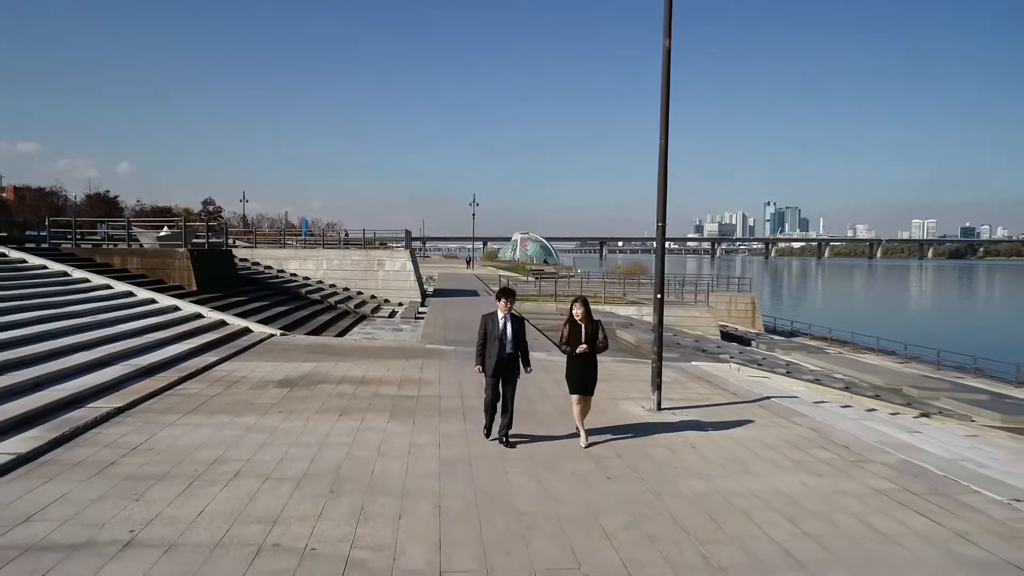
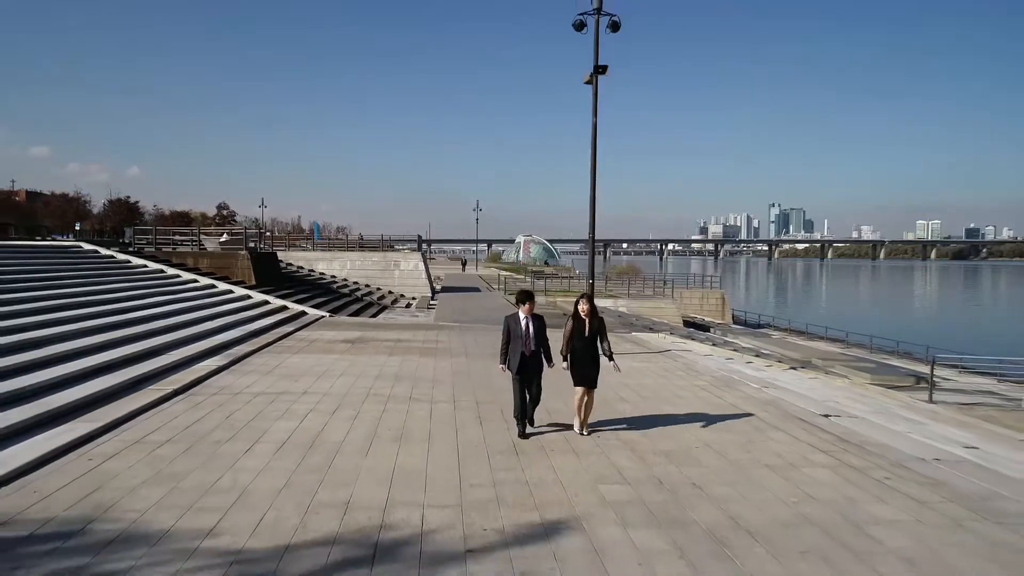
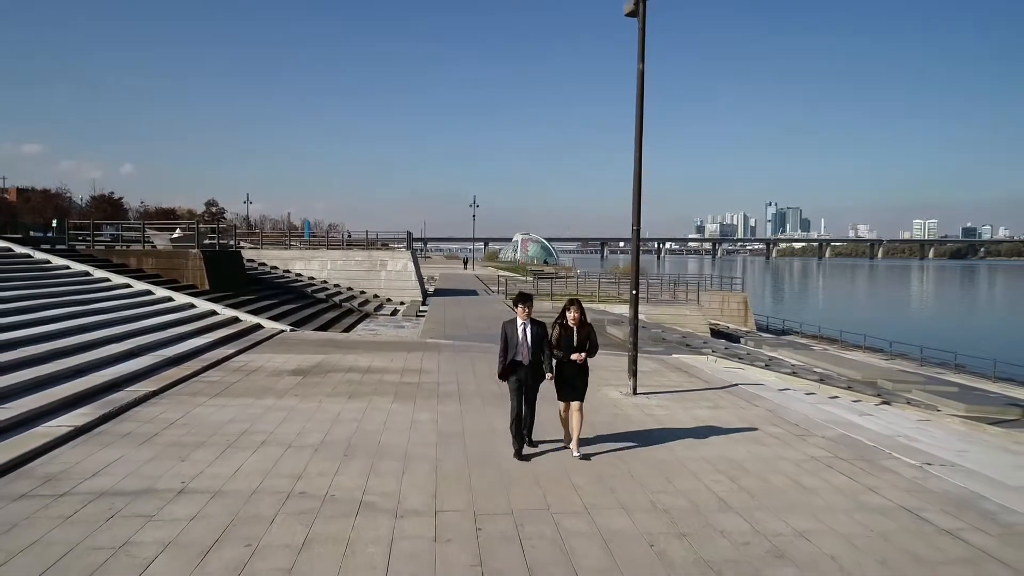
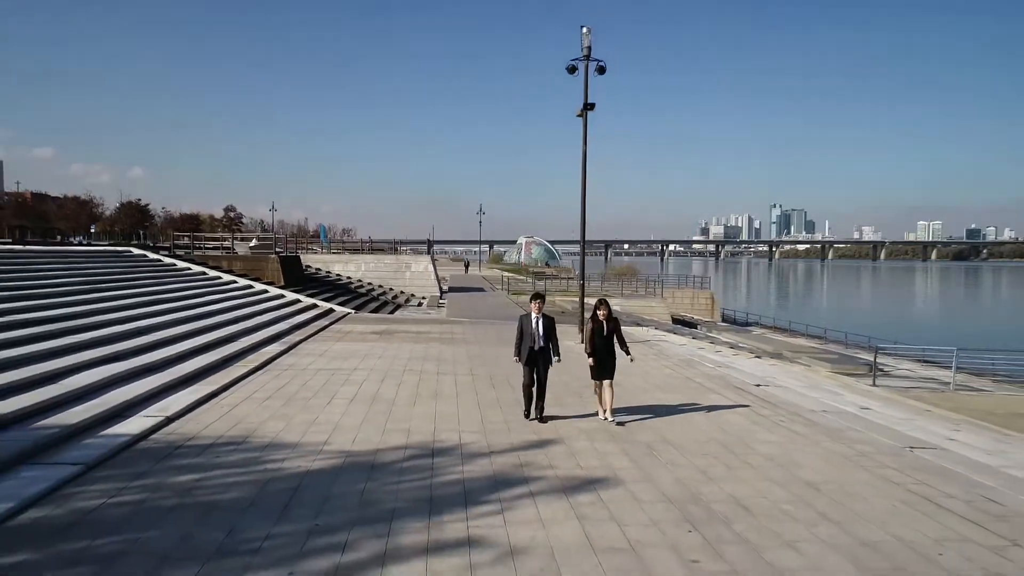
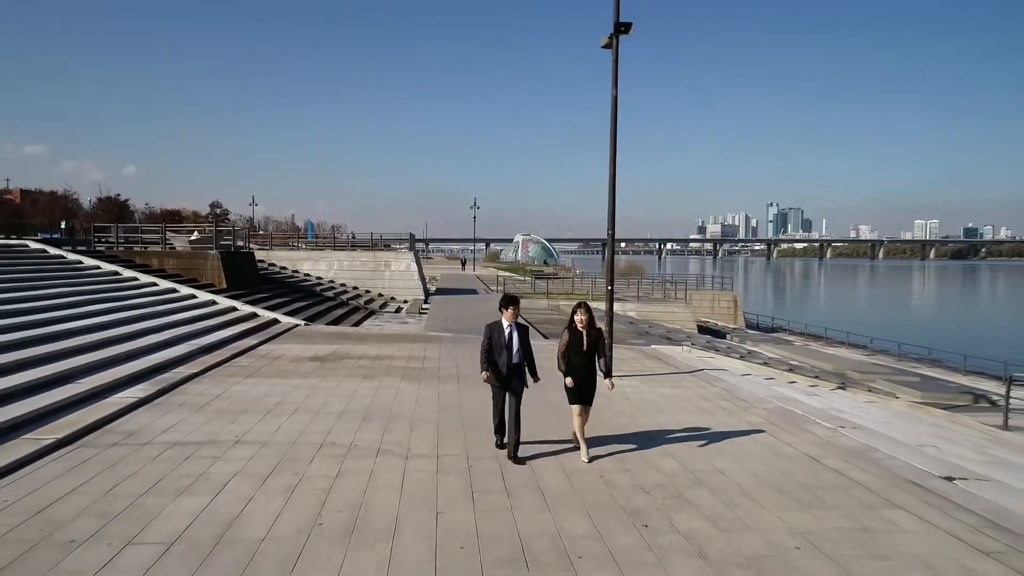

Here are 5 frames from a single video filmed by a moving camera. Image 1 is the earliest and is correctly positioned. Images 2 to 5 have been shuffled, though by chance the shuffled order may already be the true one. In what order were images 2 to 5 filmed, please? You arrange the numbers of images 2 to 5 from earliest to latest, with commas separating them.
3, 5, 2, 4
